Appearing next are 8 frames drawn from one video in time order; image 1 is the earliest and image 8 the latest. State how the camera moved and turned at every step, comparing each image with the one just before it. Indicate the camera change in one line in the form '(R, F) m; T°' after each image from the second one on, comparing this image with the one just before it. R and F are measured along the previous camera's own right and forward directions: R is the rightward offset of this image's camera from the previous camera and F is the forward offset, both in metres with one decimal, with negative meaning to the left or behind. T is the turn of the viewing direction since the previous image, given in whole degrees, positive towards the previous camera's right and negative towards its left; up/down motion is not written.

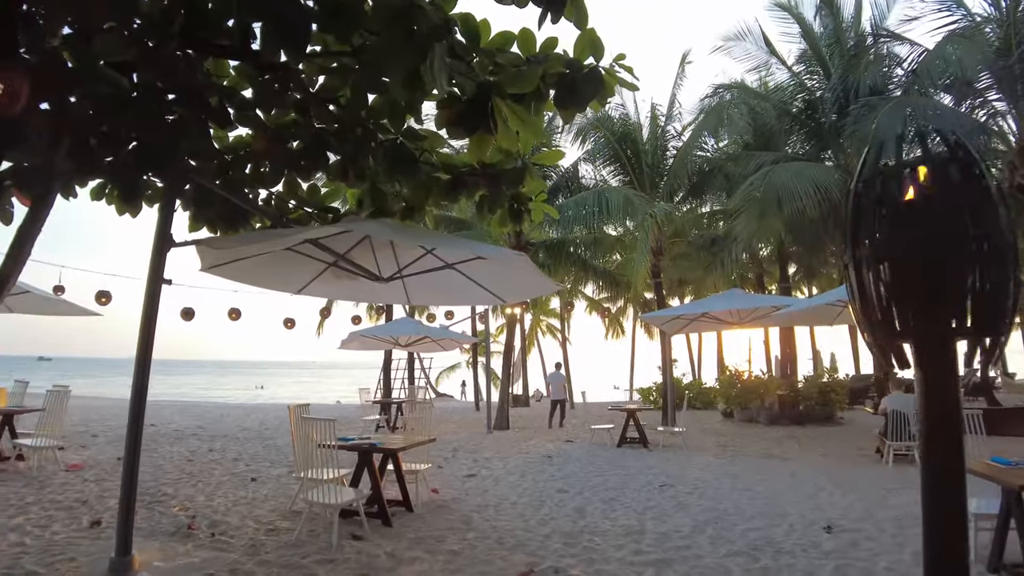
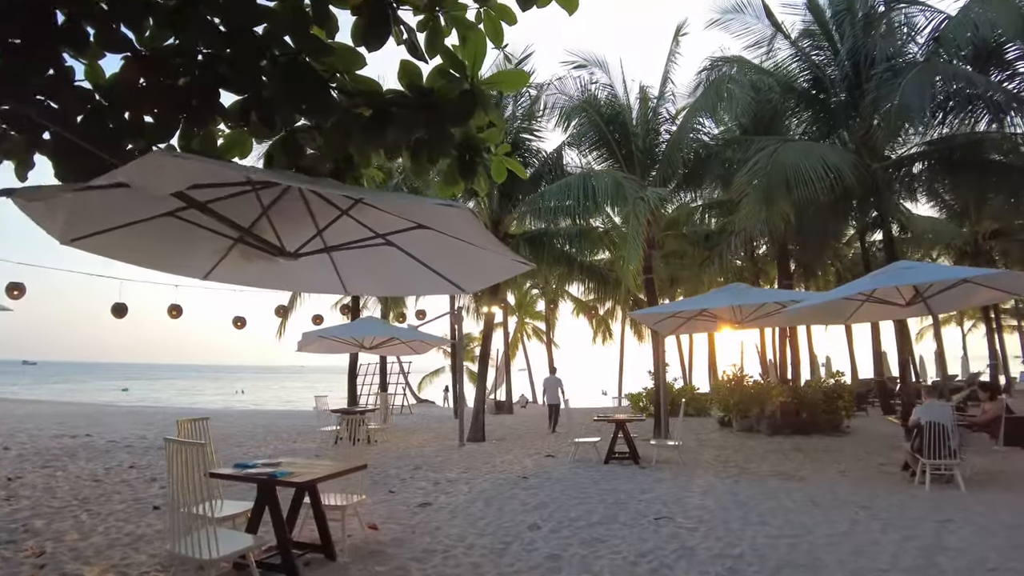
(+0.3, +1.5) m; +1°
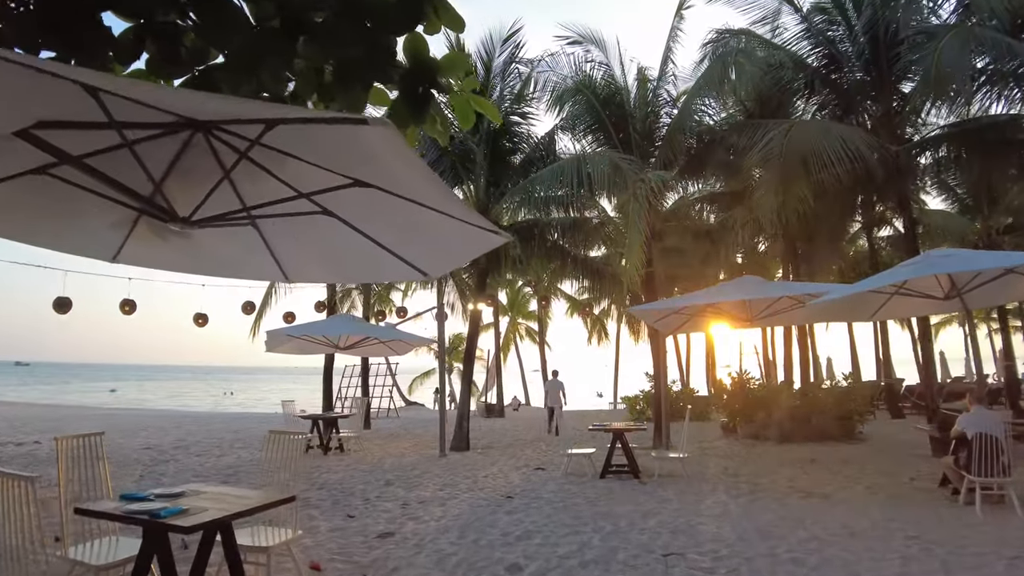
(+0.1, +1.1) m; 0°
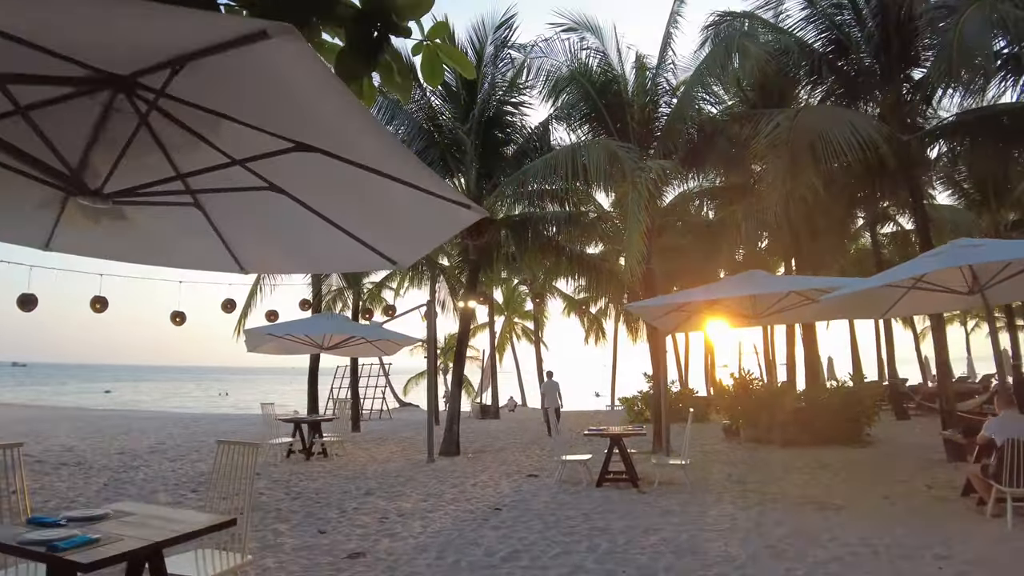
(+0.1, +0.6) m; 0°
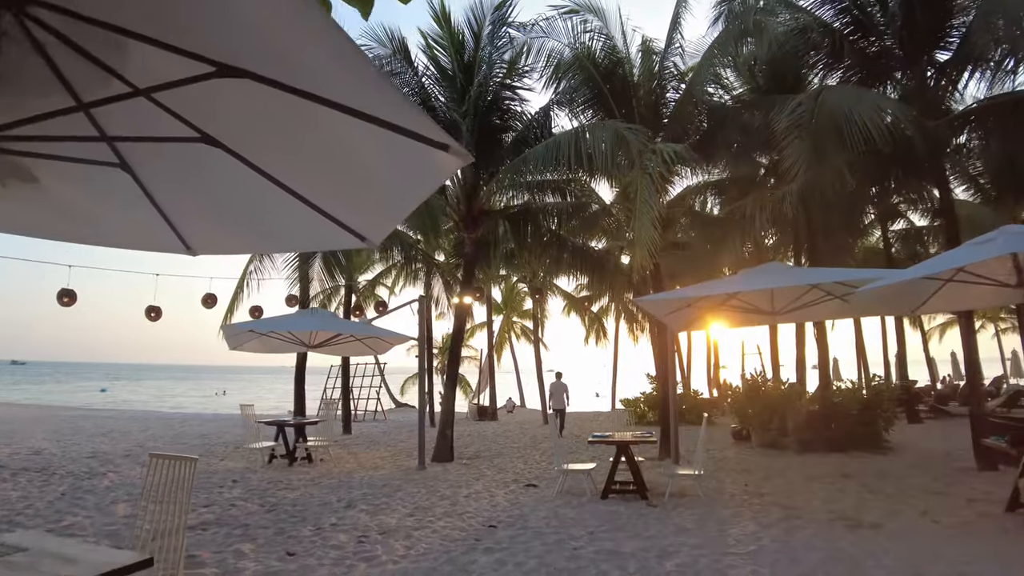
(0.0, +0.7) m; 0°
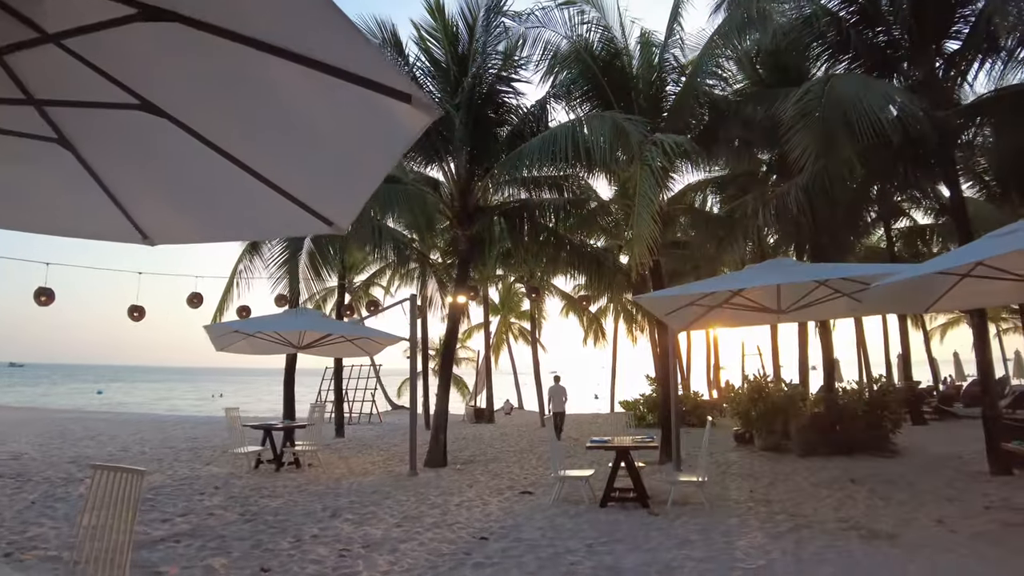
(+0.1, +0.4) m; 0°
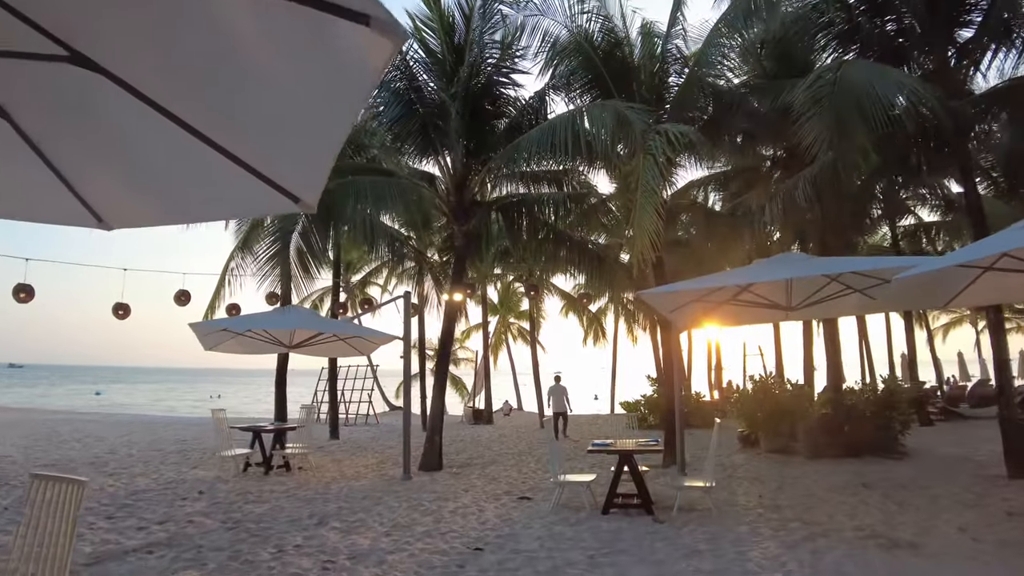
(0.0, +0.4) m; 0°
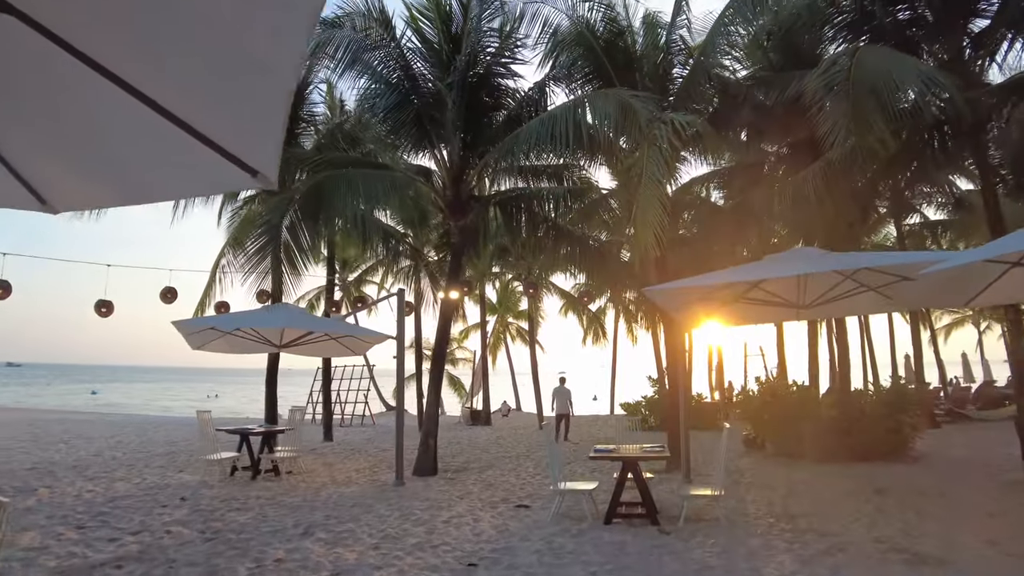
(0.0, +0.4) m; 0°
